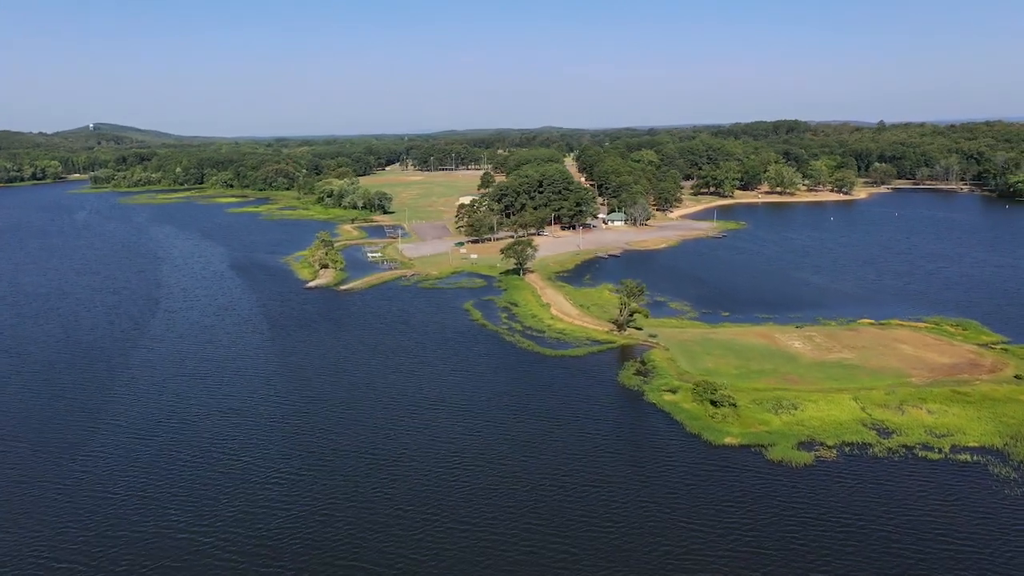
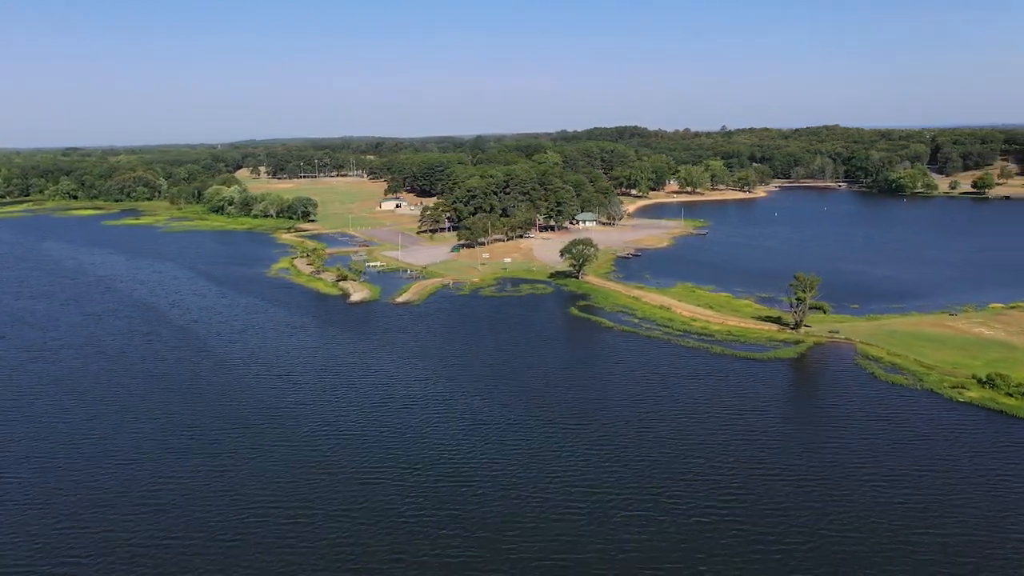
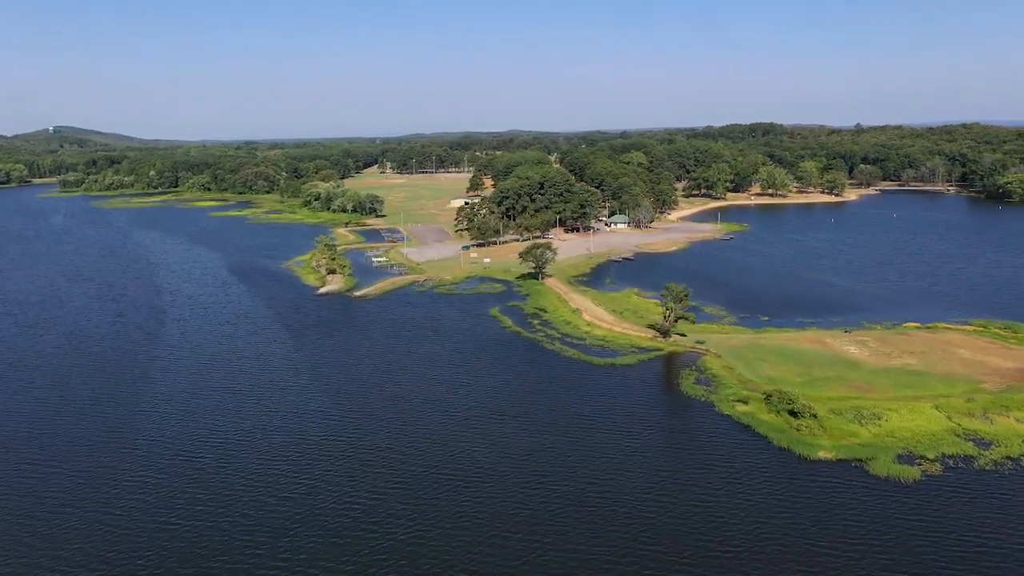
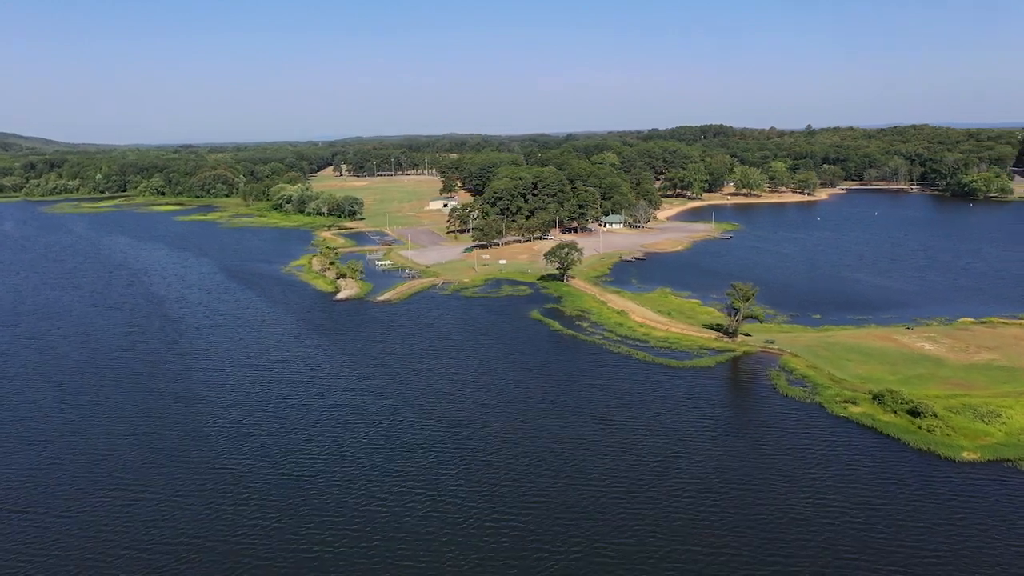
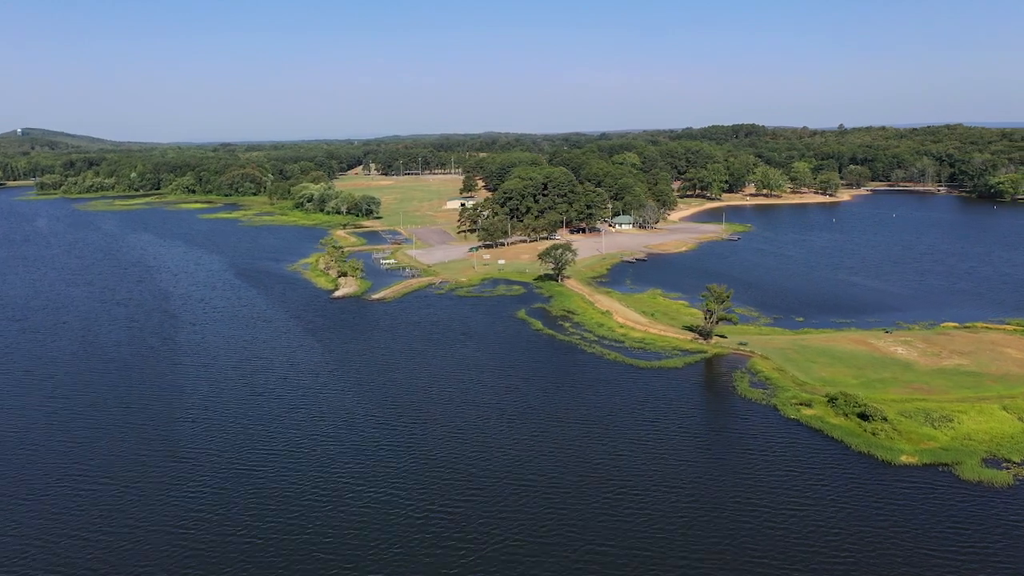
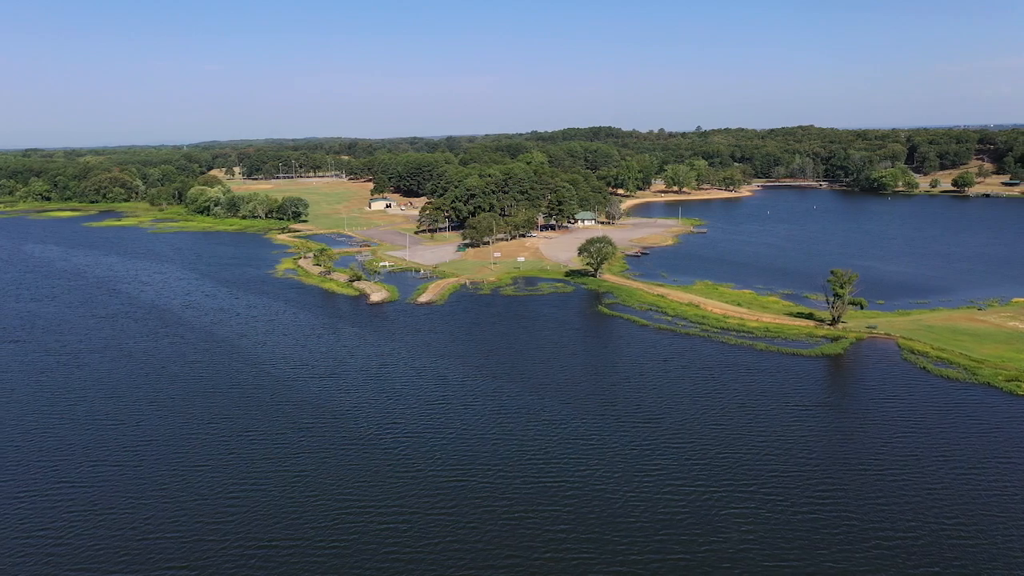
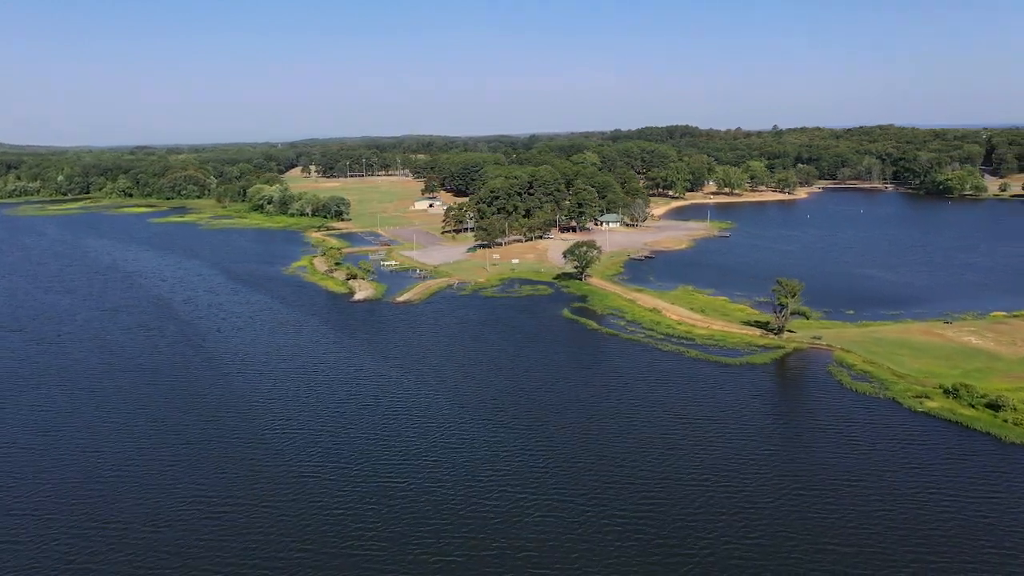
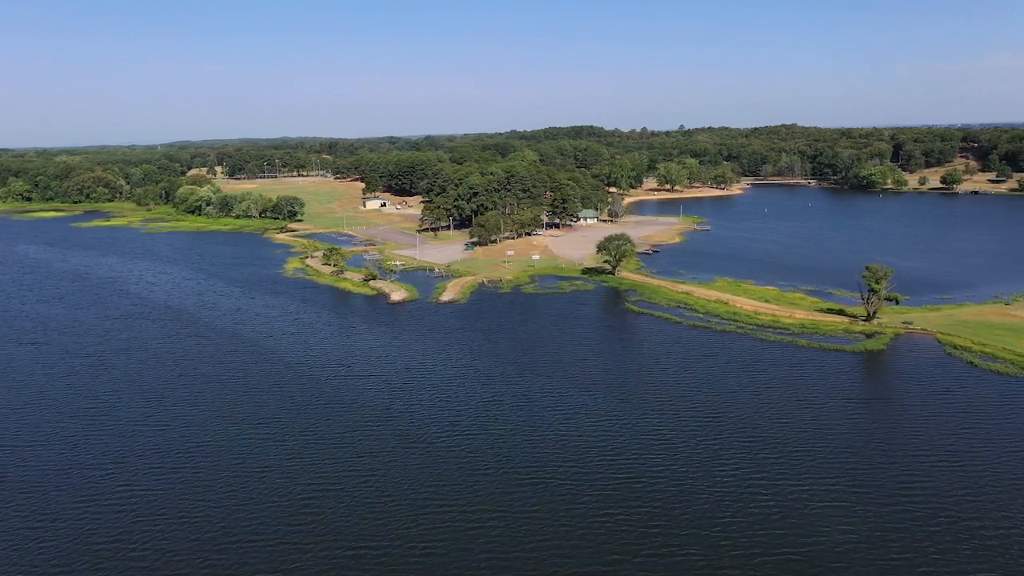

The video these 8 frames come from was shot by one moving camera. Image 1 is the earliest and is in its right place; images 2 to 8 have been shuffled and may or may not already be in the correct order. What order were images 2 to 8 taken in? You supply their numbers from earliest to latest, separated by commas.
3, 5, 4, 7, 2, 6, 8
